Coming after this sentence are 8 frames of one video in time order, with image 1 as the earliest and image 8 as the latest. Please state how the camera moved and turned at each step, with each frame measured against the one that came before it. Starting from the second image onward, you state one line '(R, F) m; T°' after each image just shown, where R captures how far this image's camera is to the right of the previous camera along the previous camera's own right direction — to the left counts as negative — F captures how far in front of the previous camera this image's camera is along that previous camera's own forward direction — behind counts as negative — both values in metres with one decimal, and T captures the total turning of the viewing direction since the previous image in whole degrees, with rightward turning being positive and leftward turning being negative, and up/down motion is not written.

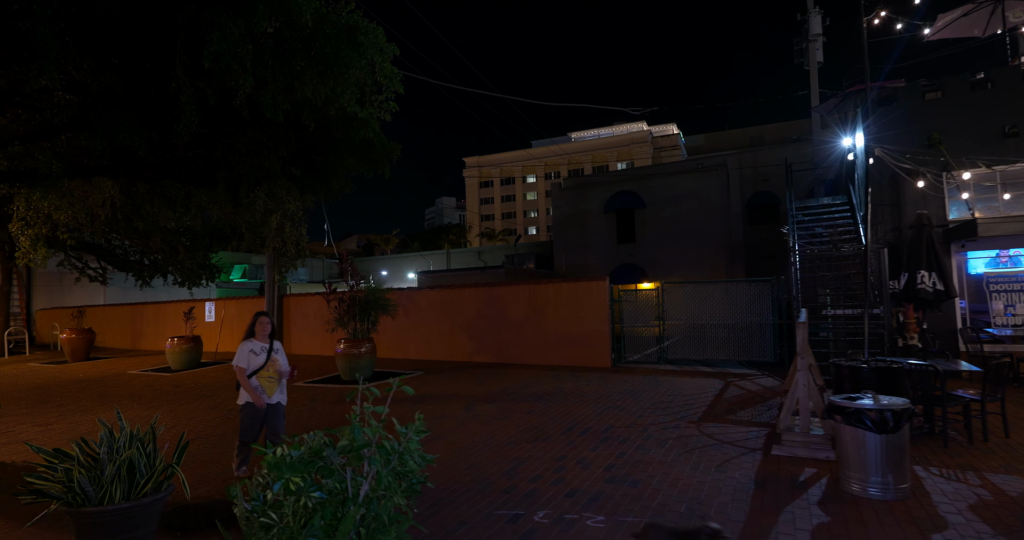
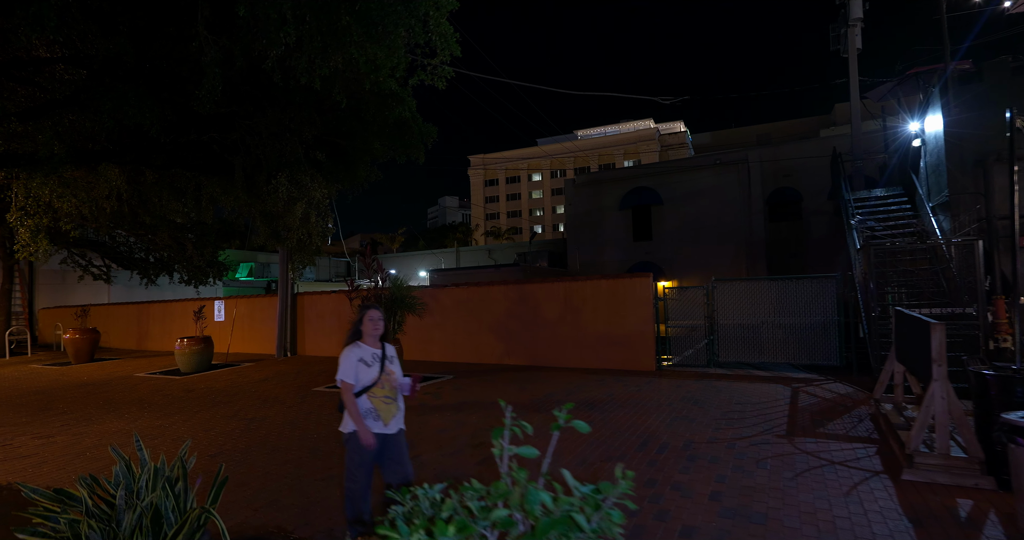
(-1.0, +0.9) m; 0°
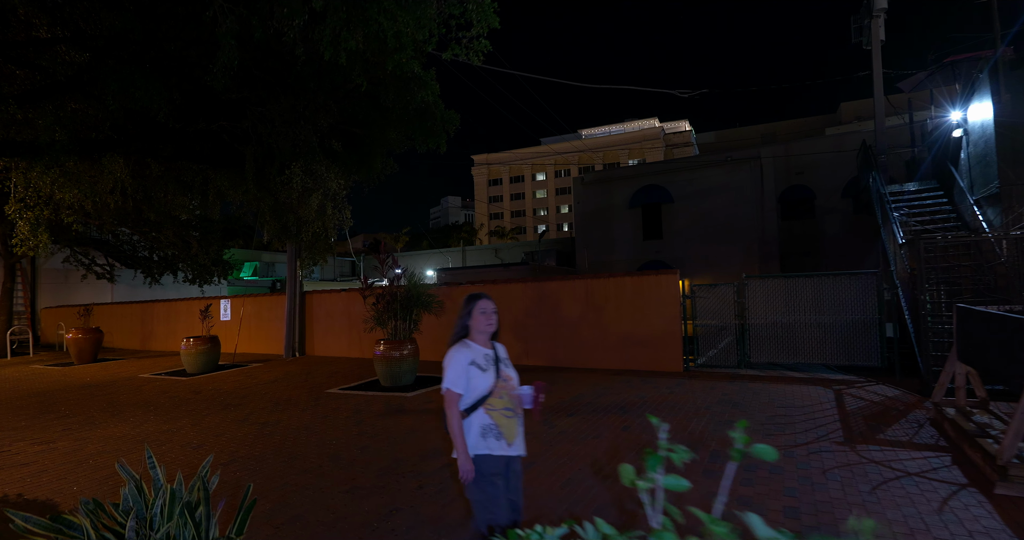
(-0.5, +0.5) m; 0°
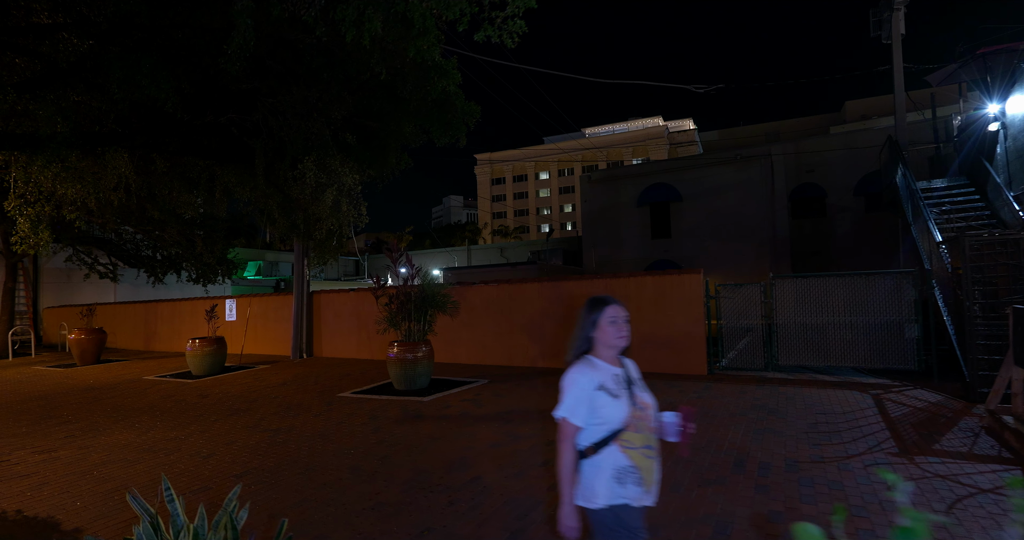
(-0.4, +0.4) m; 0°
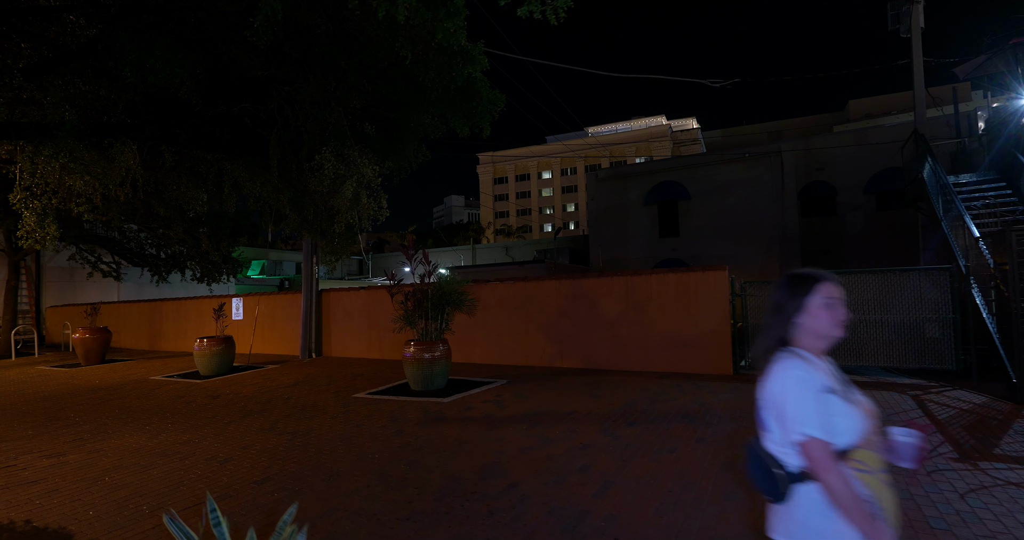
(-0.5, +0.3) m; 0°
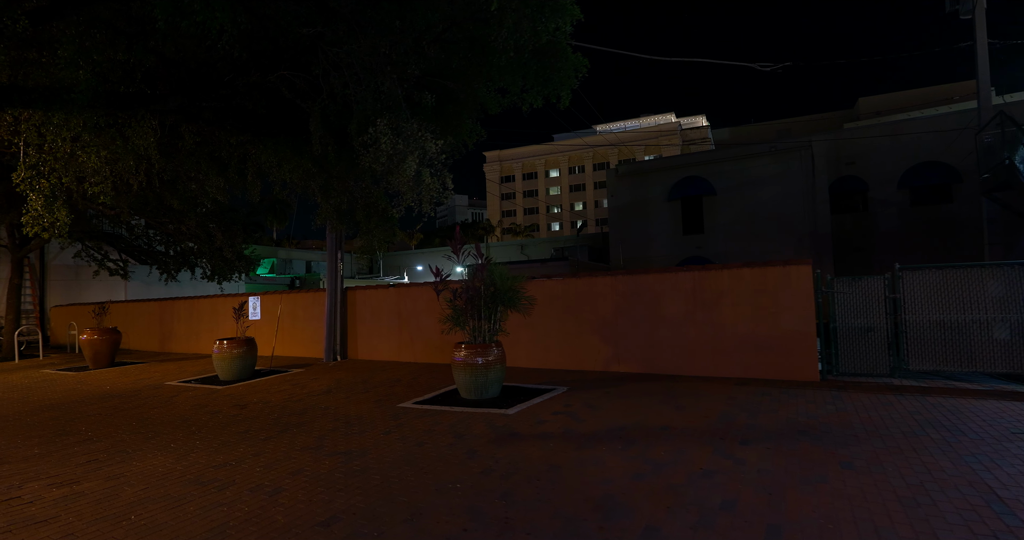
(-1.4, +1.1) m; 0°
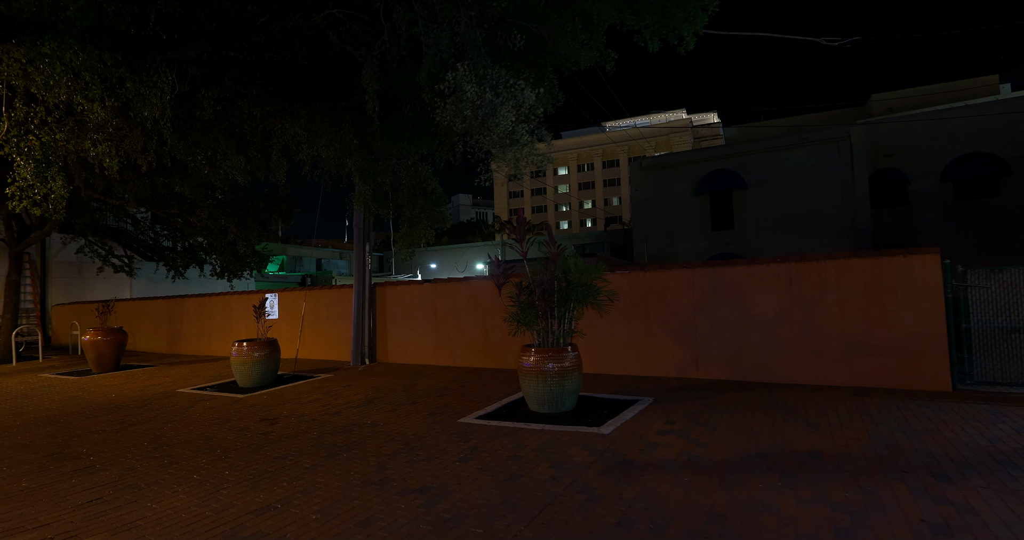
(-1.5, +1.4) m; 0°
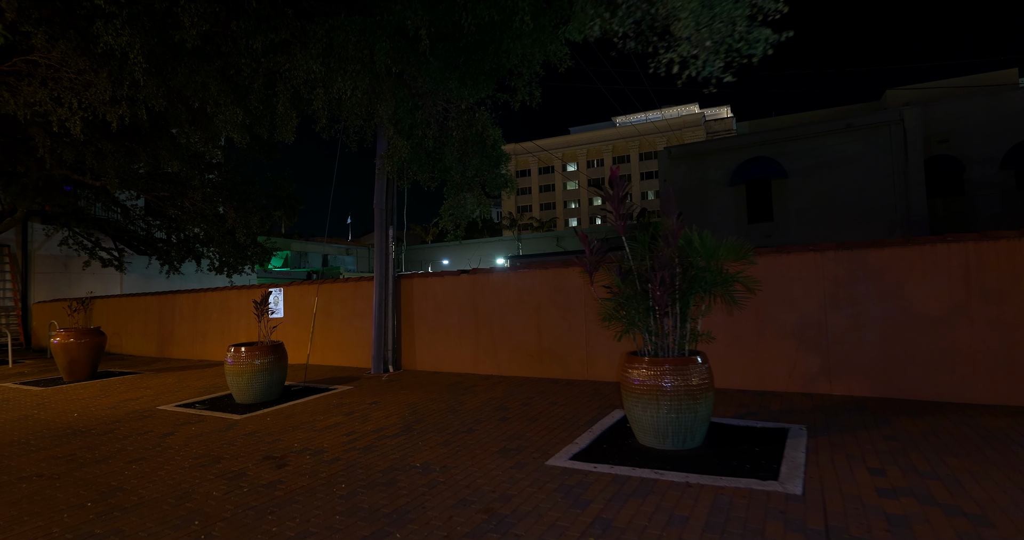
(-1.4, +2.3) m; 0°
